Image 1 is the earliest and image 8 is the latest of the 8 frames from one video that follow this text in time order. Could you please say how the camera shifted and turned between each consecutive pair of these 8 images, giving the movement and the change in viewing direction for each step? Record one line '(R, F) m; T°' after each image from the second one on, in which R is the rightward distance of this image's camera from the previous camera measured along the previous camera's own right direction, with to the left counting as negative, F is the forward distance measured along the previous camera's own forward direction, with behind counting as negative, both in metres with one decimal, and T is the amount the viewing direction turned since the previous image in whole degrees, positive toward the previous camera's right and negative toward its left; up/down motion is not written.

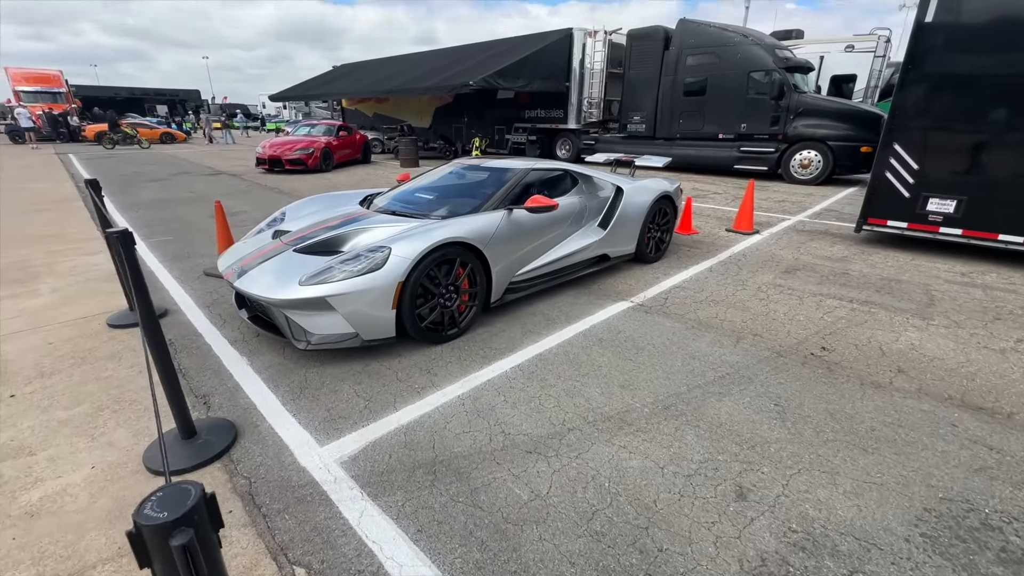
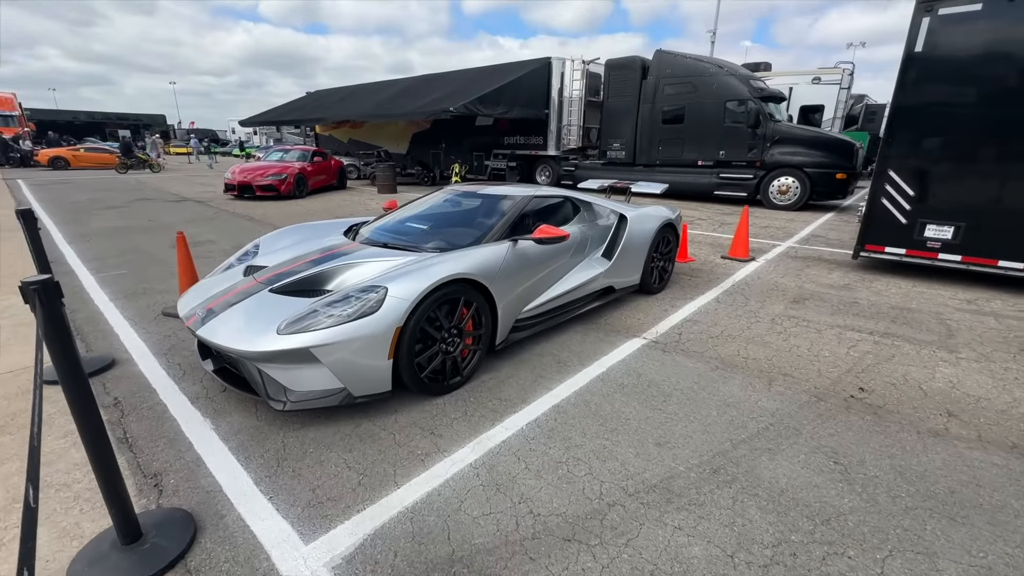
(-0.2, +0.4) m; +3°
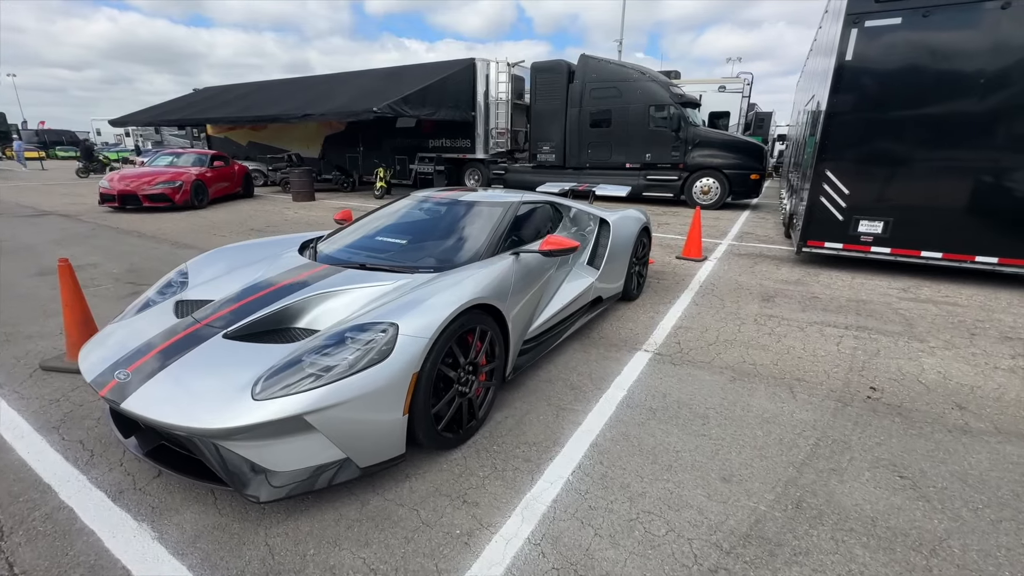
(-0.6, +0.5) m; +10°
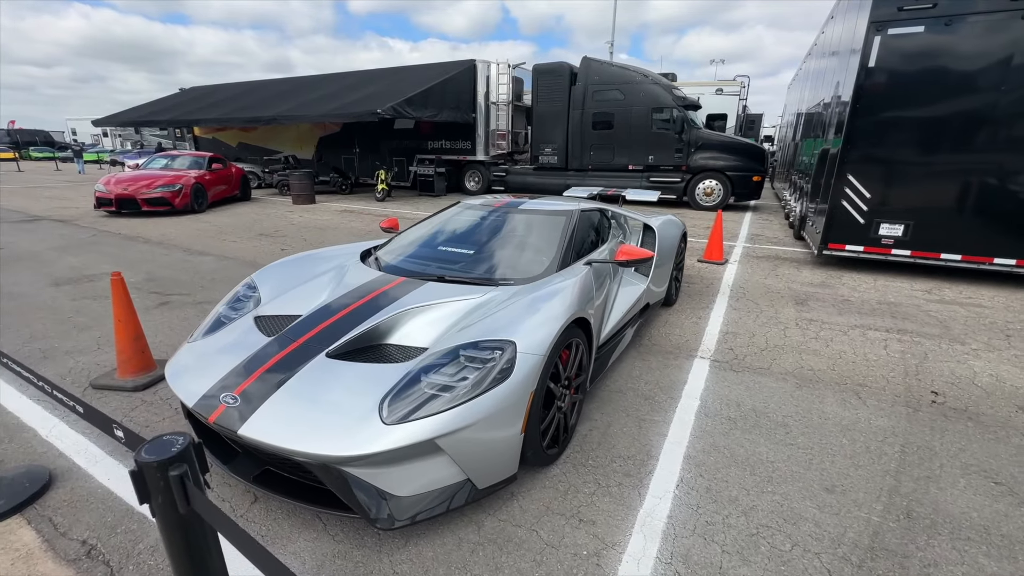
(-0.6, 0.0) m; +2°
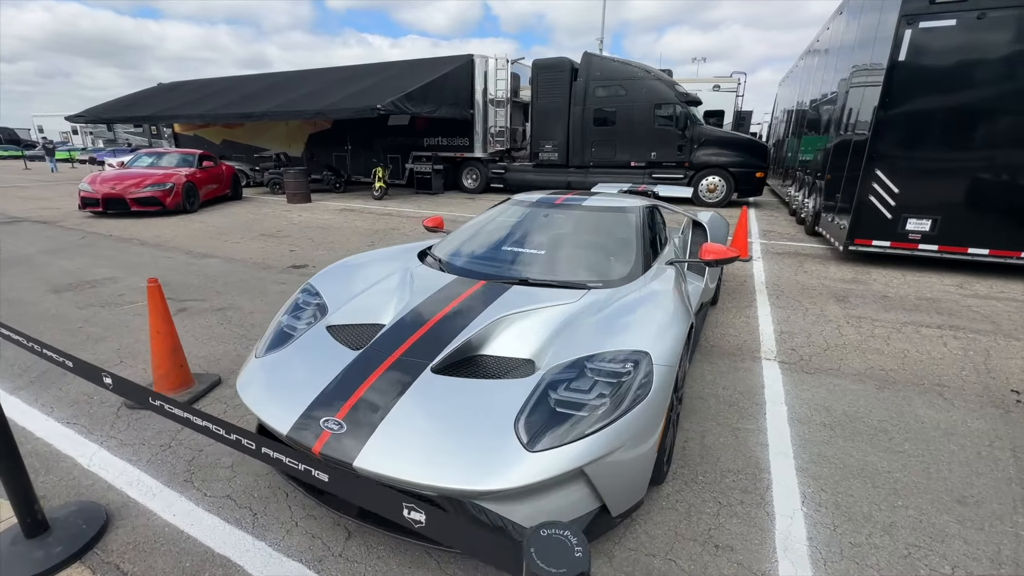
(-0.6, +0.2) m; +2°
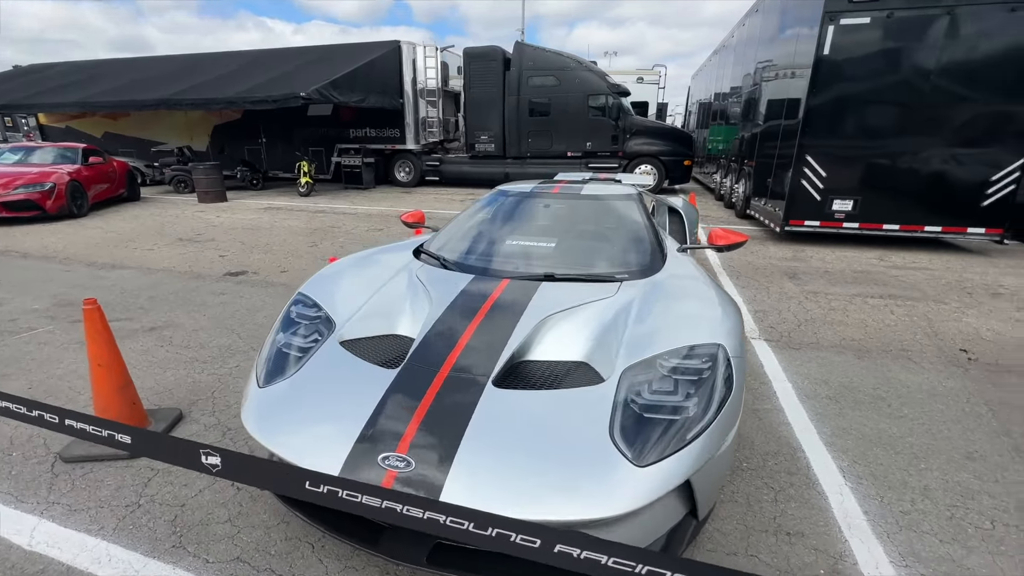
(-0.5, +0.2) m; +9°
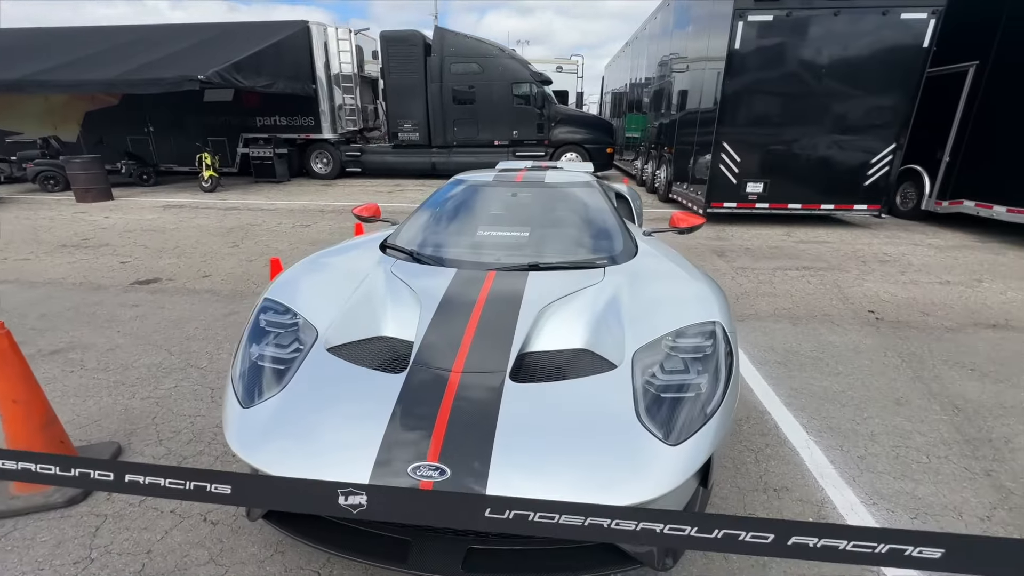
(-0.3, +0.1) m; +10°
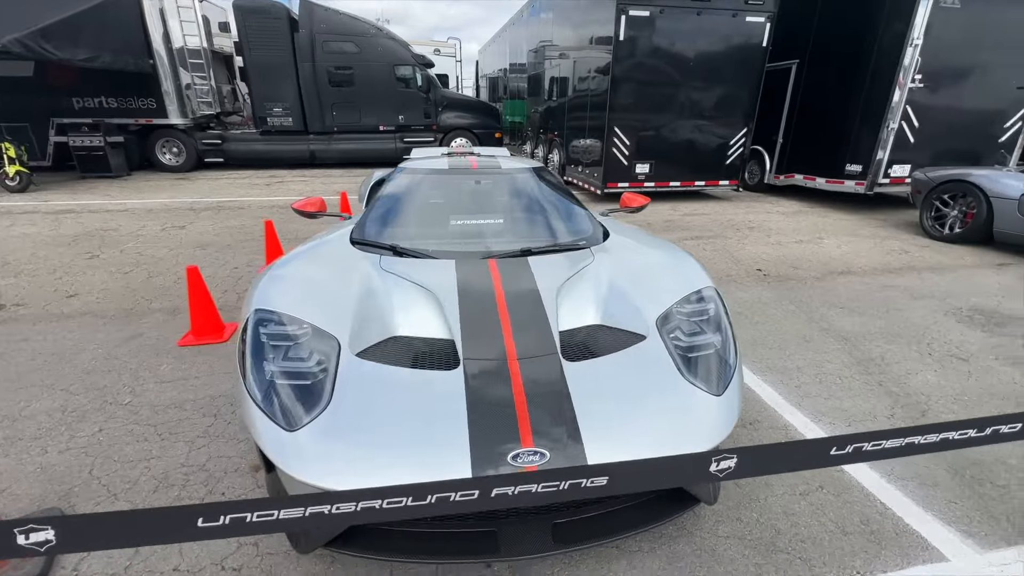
(-0.6, 0.0) m; +15°
